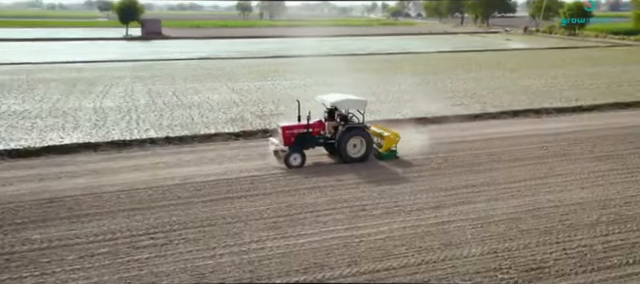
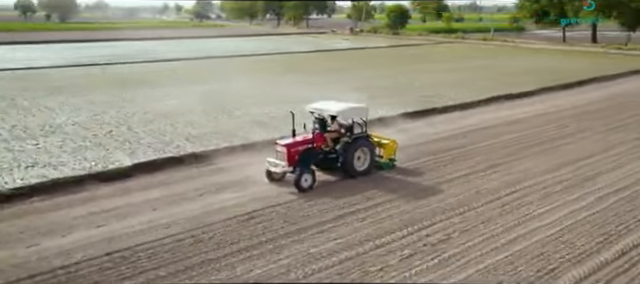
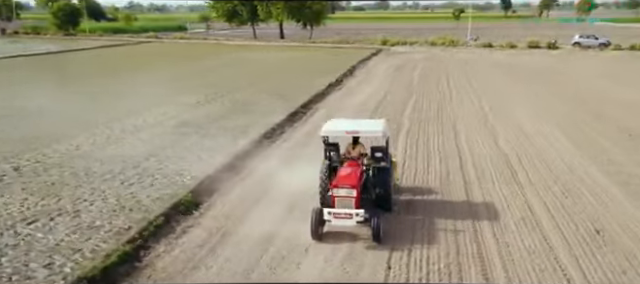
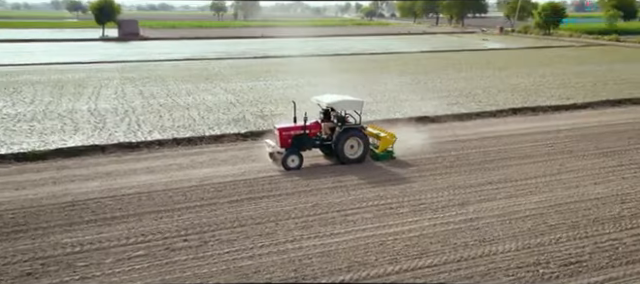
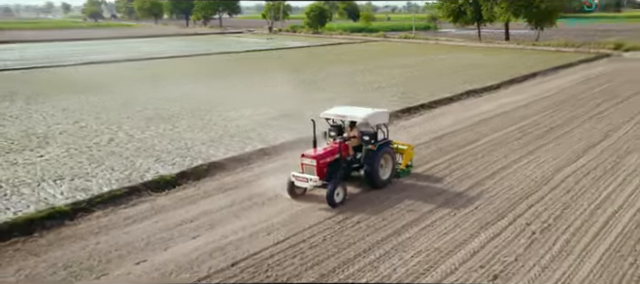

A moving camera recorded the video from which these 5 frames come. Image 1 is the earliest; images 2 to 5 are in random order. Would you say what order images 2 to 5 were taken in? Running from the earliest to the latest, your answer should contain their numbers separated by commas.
4, 2, 5, 3
